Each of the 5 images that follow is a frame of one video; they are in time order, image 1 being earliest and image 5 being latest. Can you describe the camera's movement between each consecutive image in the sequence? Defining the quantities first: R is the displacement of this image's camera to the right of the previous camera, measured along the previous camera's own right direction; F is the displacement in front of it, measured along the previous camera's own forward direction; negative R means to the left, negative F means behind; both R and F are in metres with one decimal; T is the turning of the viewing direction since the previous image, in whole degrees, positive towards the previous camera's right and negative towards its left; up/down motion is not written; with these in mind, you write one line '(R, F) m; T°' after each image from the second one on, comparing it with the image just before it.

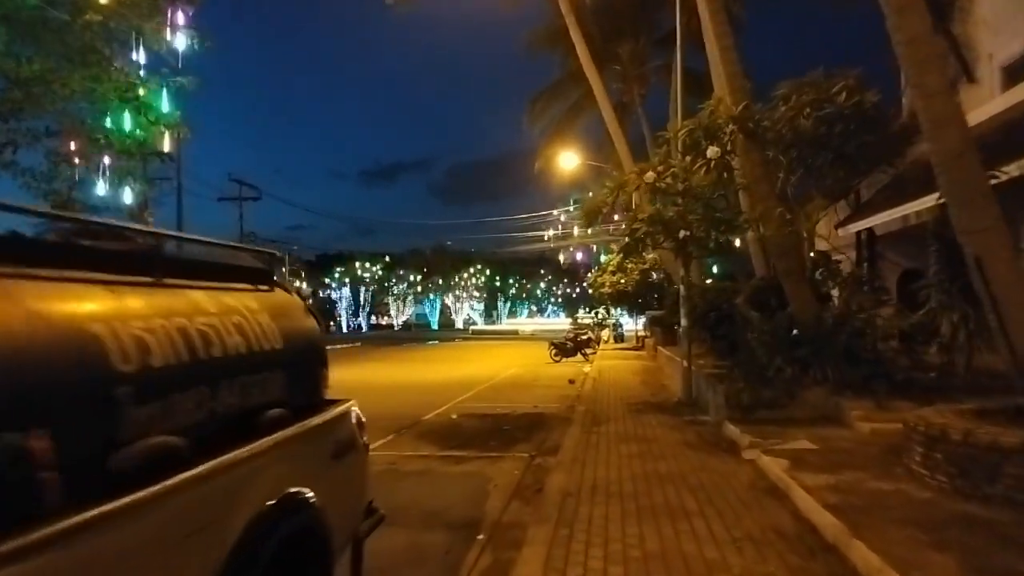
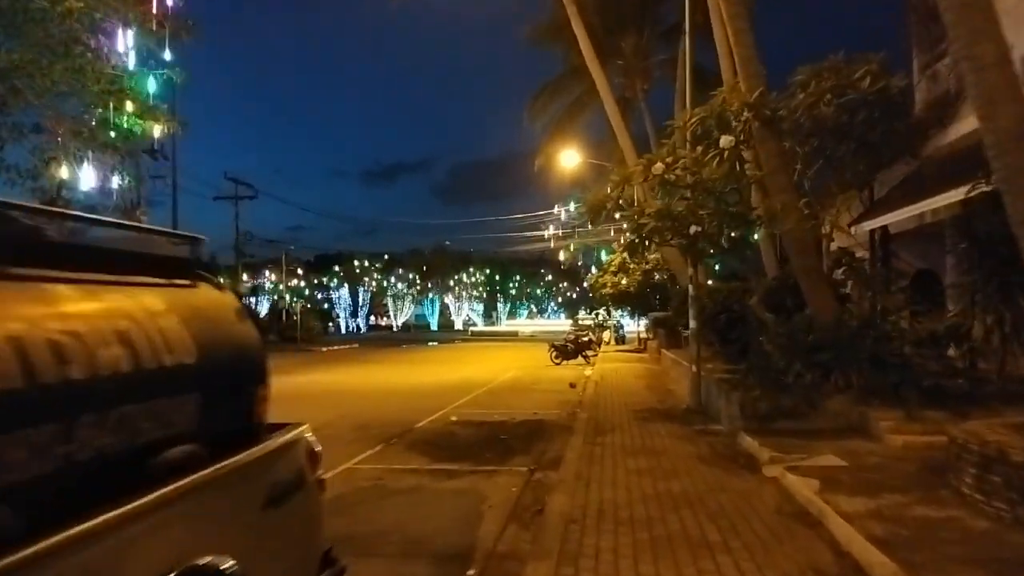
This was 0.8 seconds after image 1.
(0.0, +1.2) m; 0°
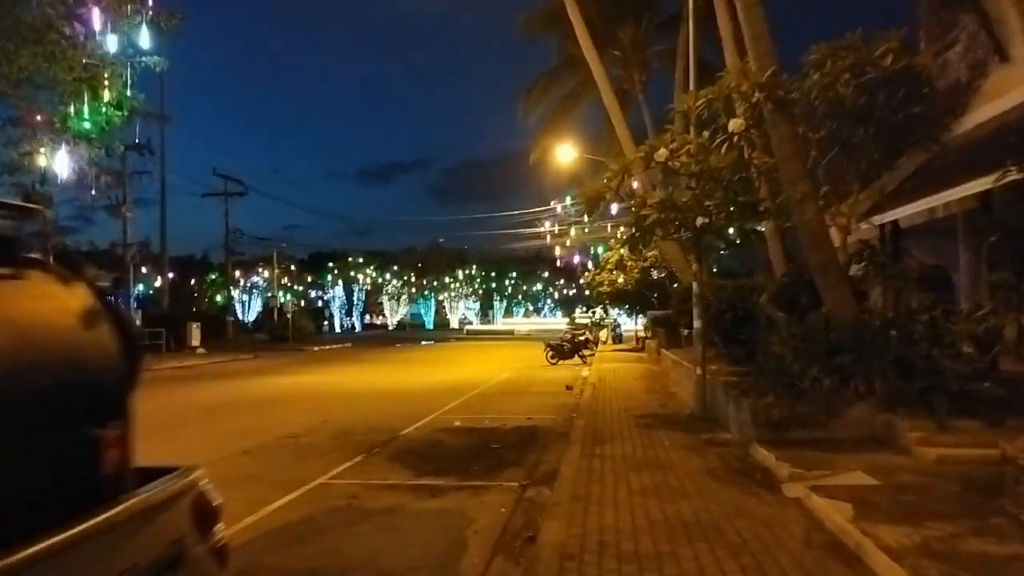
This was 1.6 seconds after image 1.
(+0.1, +1.3) m; 0°
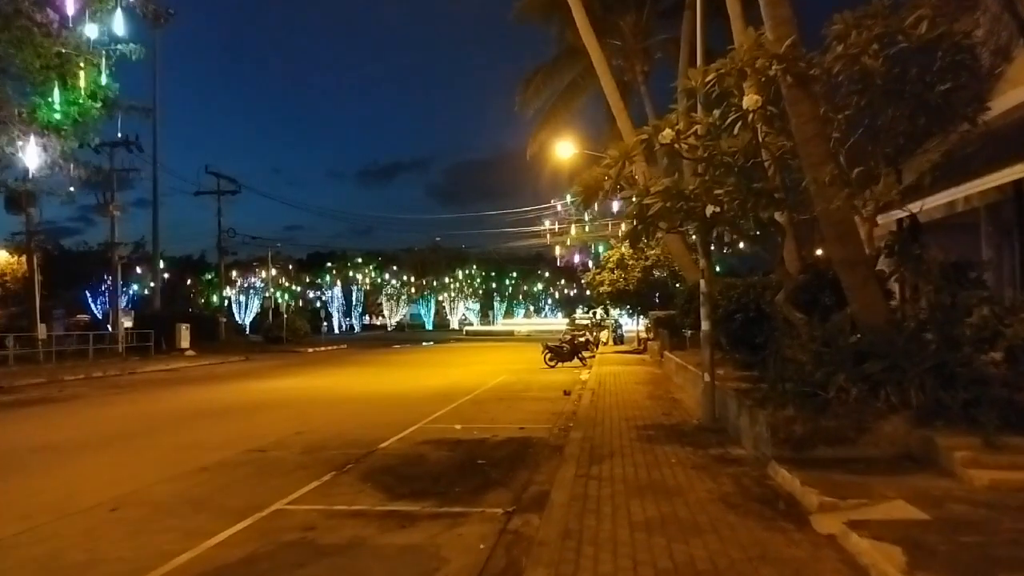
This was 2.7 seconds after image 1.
(+0.2, +1.6) m; 0°
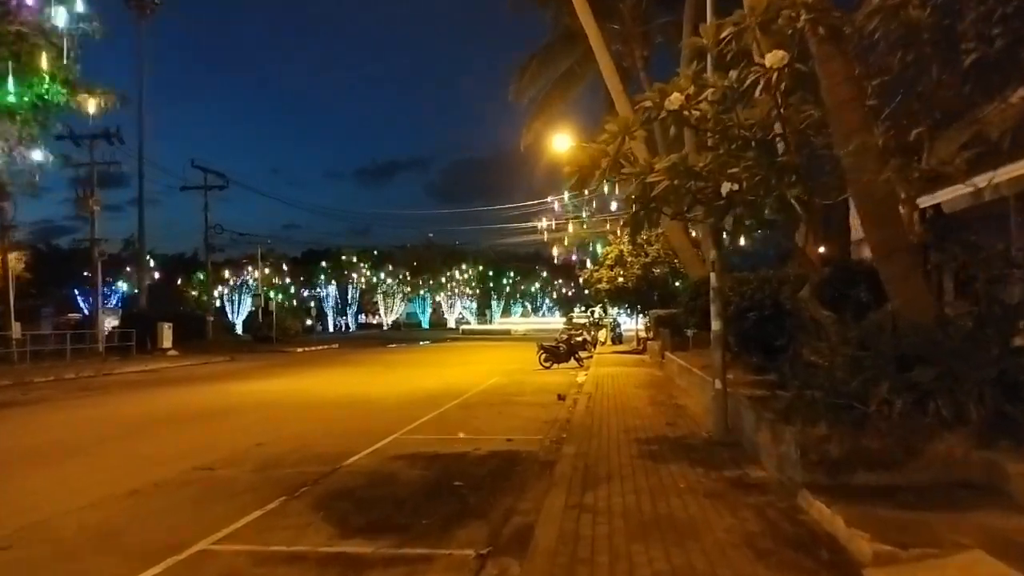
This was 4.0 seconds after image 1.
(+0.3, +2.0) m; 0°
